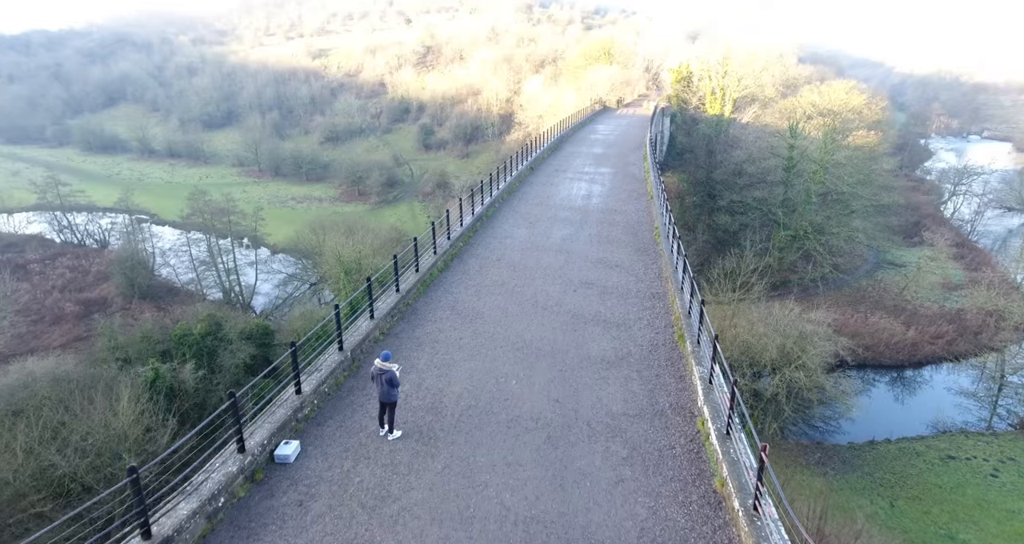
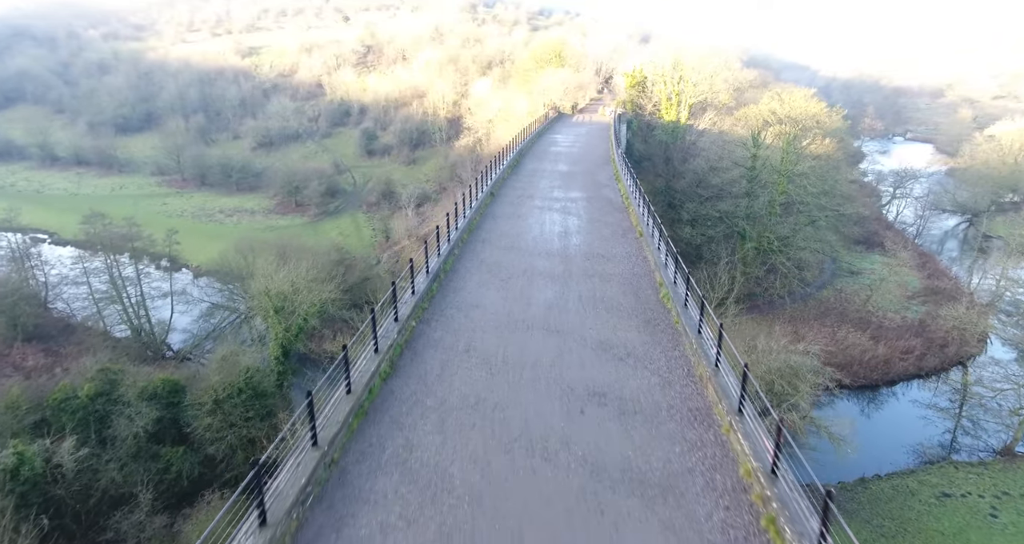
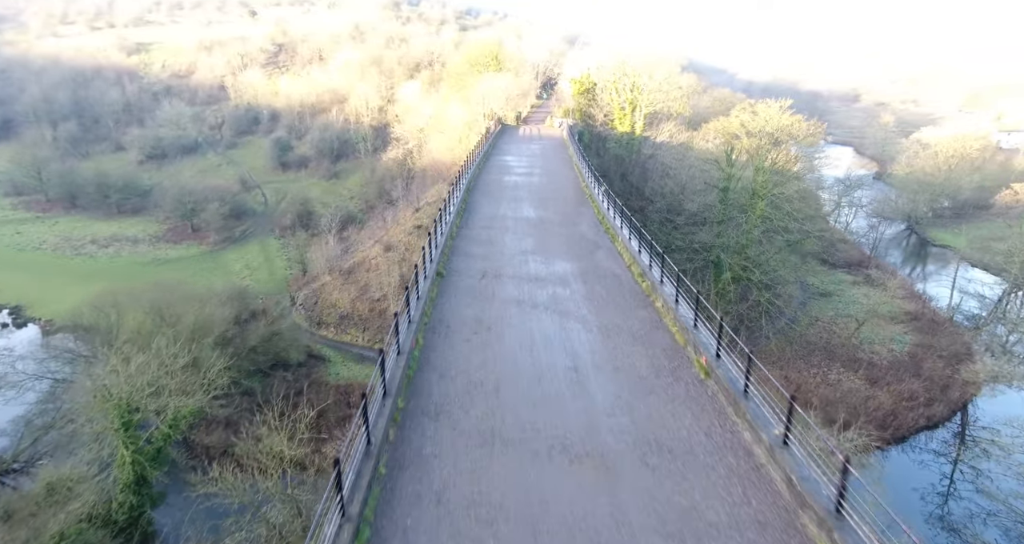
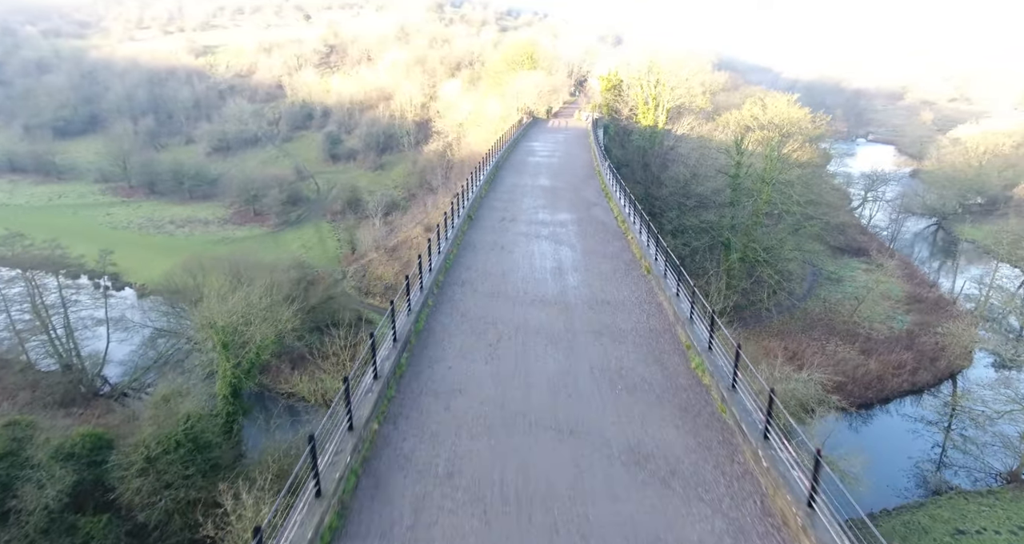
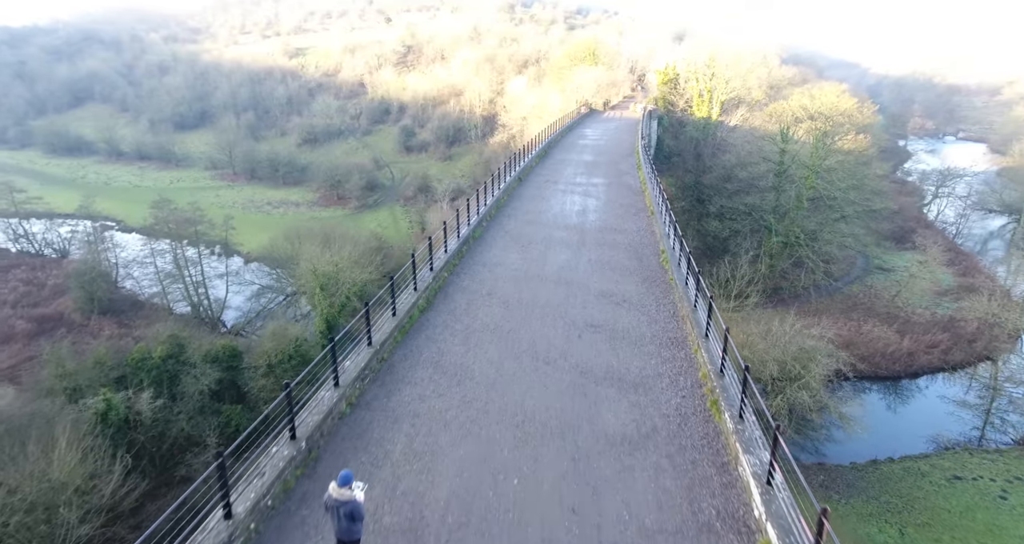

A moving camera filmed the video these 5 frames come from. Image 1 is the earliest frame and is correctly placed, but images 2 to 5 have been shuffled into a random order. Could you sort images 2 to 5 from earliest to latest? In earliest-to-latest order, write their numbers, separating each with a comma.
5, 2, 4, 3
